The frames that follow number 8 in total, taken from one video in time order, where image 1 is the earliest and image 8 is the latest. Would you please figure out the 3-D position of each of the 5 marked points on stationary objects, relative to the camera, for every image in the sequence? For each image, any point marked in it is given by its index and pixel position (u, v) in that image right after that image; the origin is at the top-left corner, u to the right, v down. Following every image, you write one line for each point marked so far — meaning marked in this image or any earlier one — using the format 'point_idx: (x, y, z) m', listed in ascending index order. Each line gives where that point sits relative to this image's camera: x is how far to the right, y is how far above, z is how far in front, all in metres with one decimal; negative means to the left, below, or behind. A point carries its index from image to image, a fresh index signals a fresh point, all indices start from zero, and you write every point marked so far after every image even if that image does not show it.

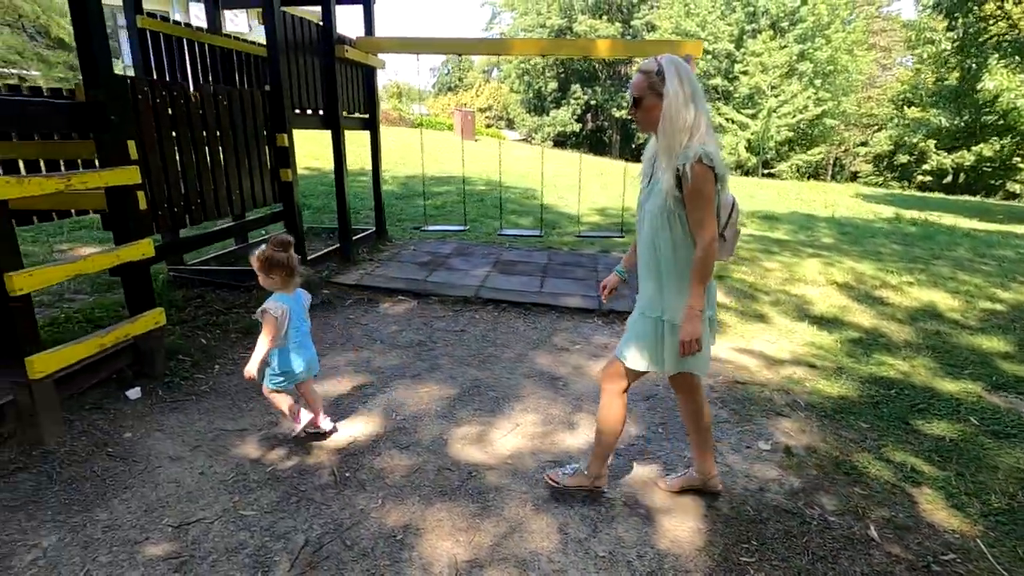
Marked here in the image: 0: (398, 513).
0: (-0.5, -0.9, +2.2) m
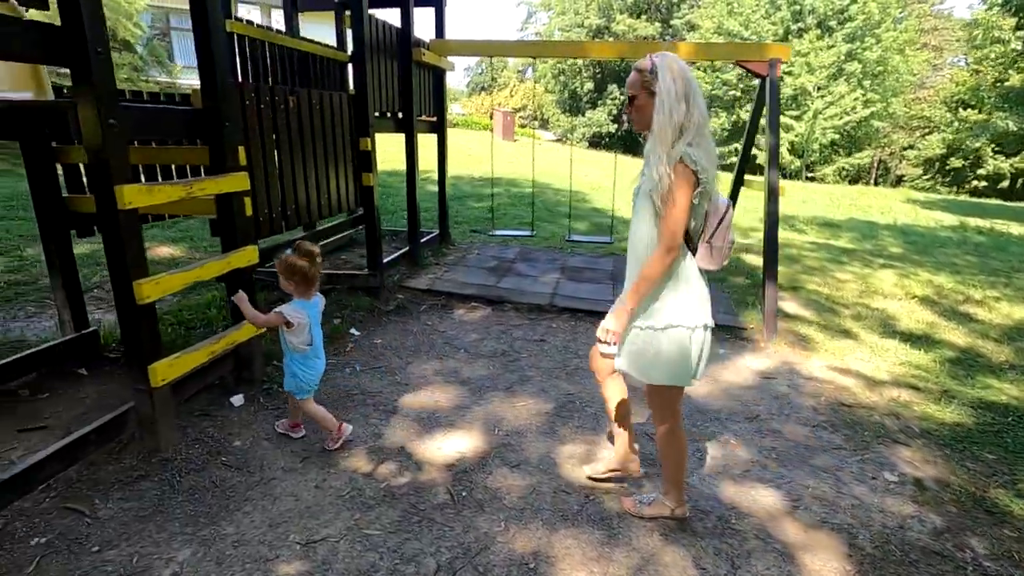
0: (0.0, -1.0, +2.1) m
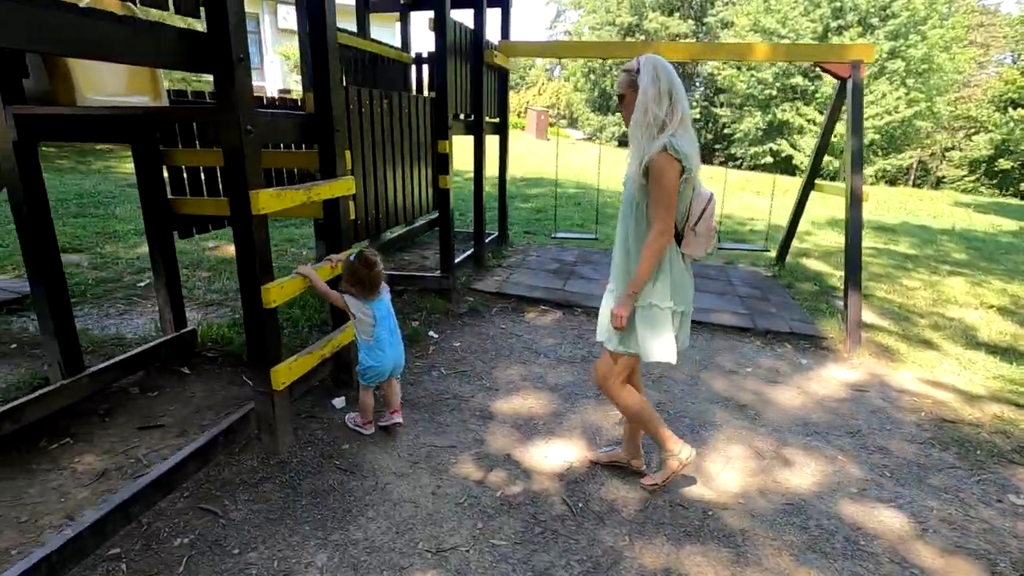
0: (+0.5, -1.0, +2.1) m
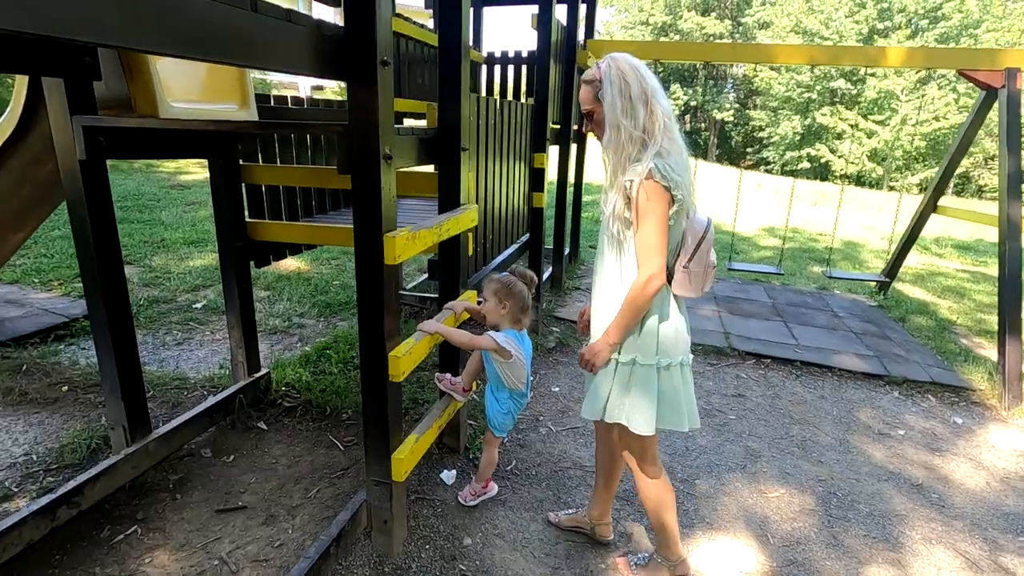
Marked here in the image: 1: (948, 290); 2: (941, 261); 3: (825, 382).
0: (+1.2, -1.3, +1.6) m
1: (+5.3, 0.0, +6.6) m
2: (+6.7, +0.4, +8.4) m
3: (+2.2, -0.7, +3.9) m
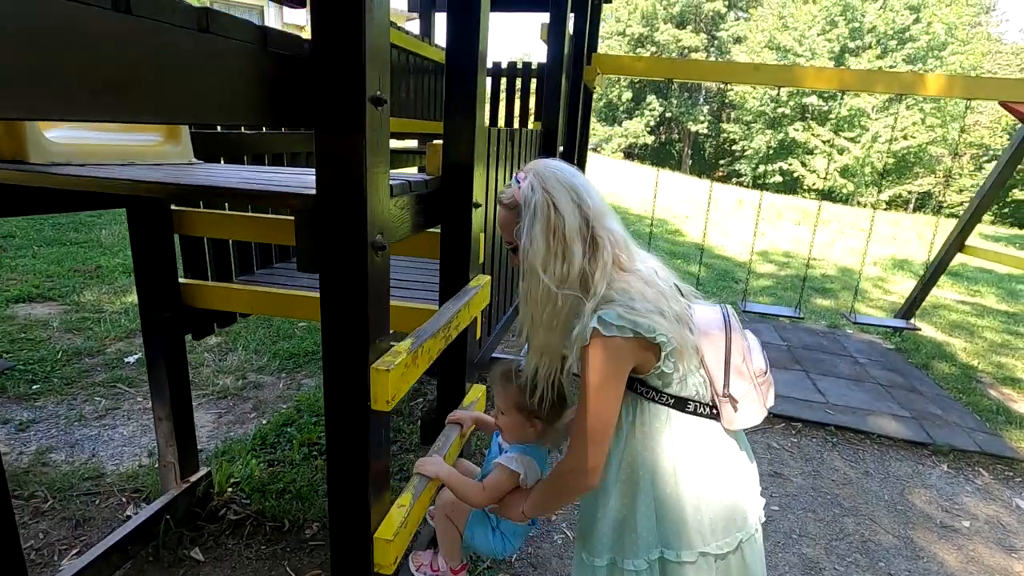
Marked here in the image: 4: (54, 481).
0: (+1.3, -1.6, +1.0) m
1: (+5.2, -0.4, +6.3) m
2: (+6.4, 0.0, +8.2) m
3: (+2.2, -1.0, +3.4) m
4: (-1.9, -0.8, +2.3) m
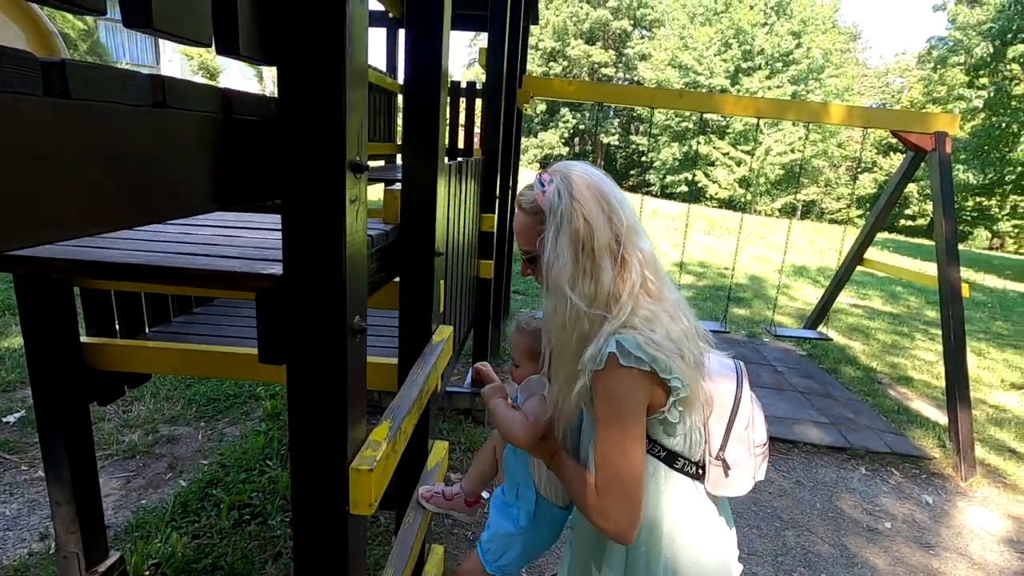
0: (+1.3, -1.7, +1.1) m
1: (+4.3, -0.5, +6.9) m
2: (+5.3, -0.1, +9.0) m
3: (+1.9, -1.2, +3.6) m
4: (-2.0, -1.0, +1.9) m
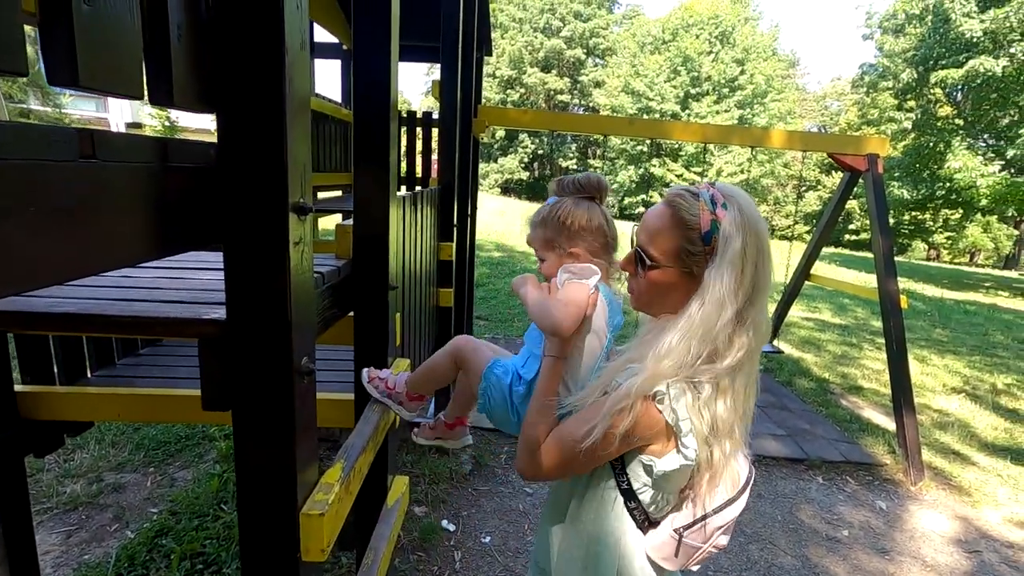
0: (+1.2, -1.8, +1.1) m
1: (+3.9, -0.7, +7.1) m
2: (+4.7, -0.4, +9.3) m
3: (+1.7, -1.3, +3.7) m
4: (-2.2, -1.2, +1.7) m
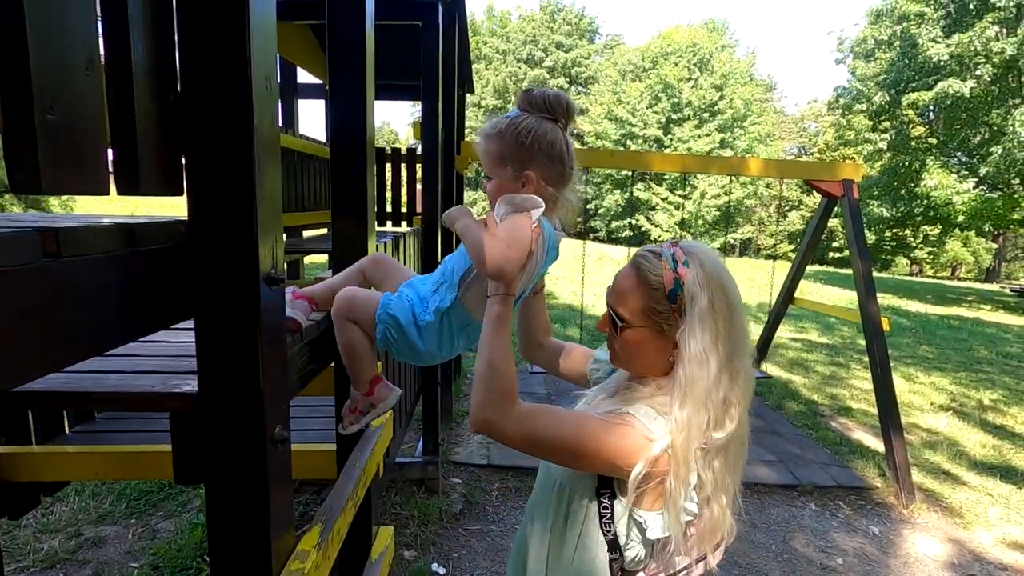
0: (+1.2, -1.8, +1.1) m
1: (+3.7, -1.0, +7.2) m
2: (+4.5, -0.7, +9.4) m
3: (+1.6, -1.5, +3.7) m
4: (-2.2, -1.4, +1.6) m
